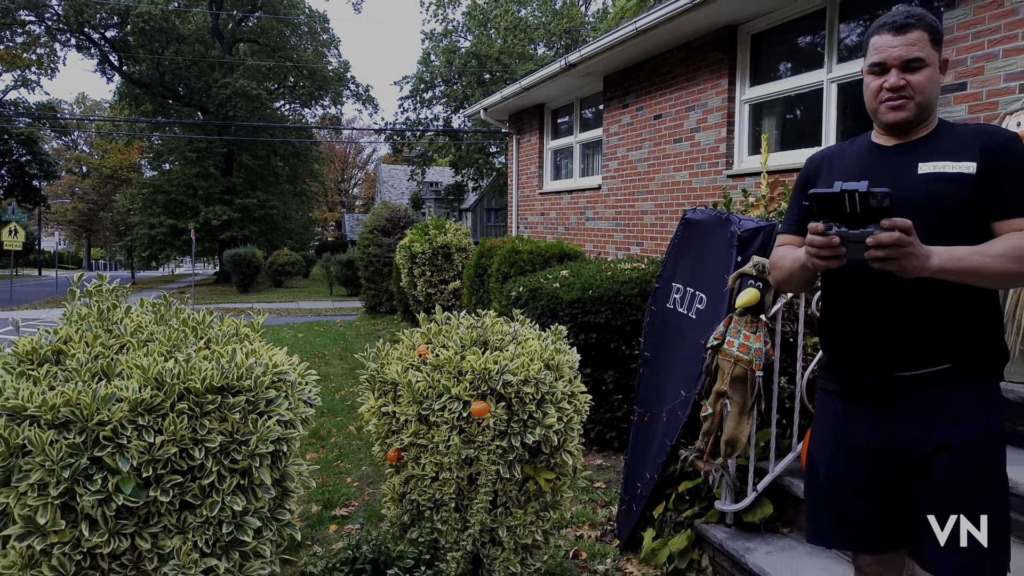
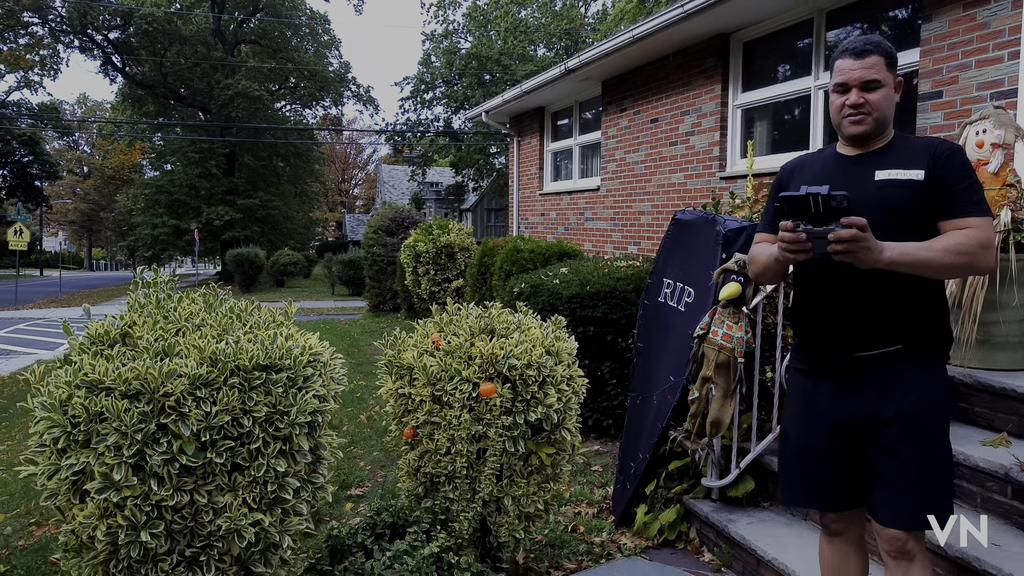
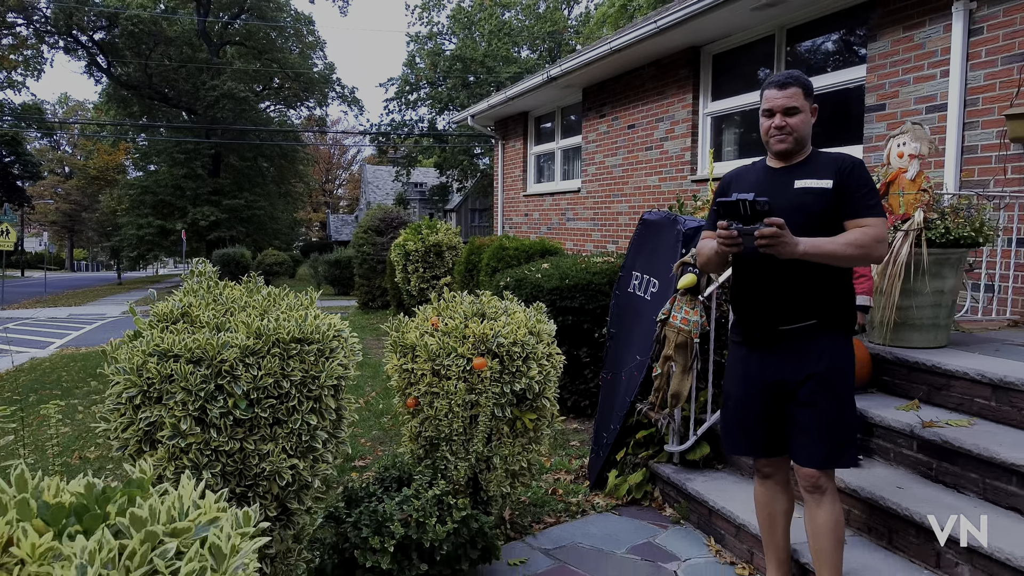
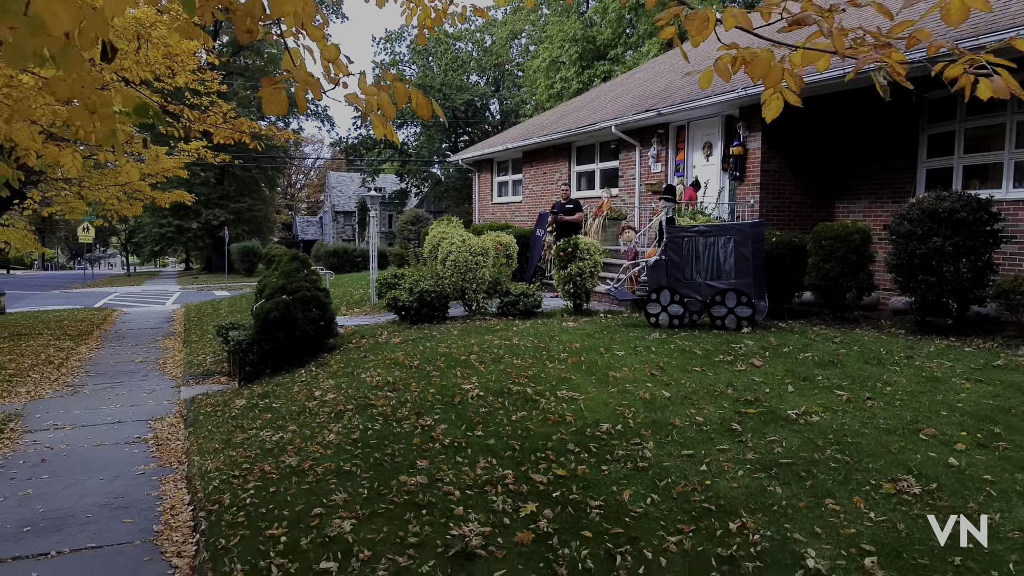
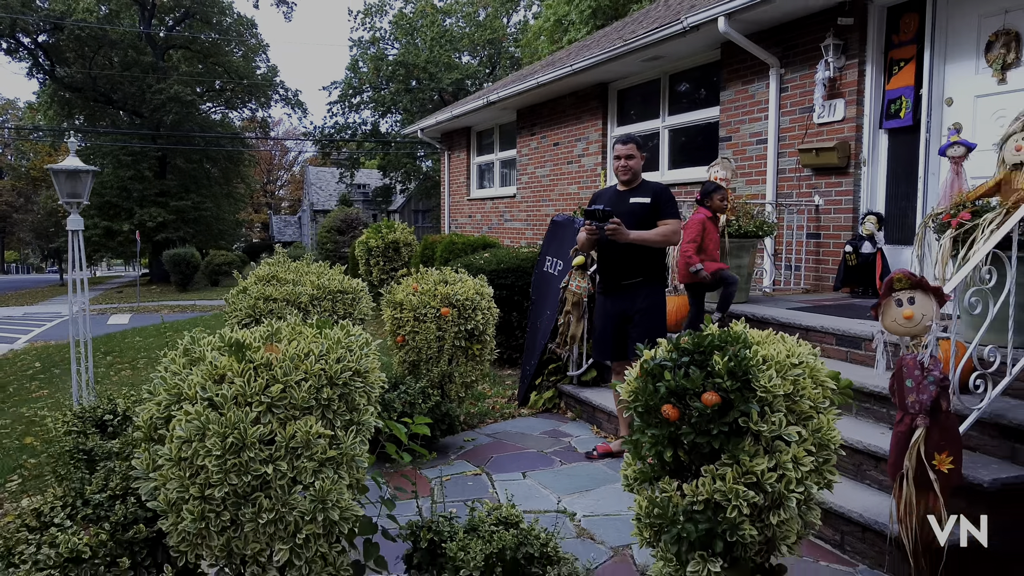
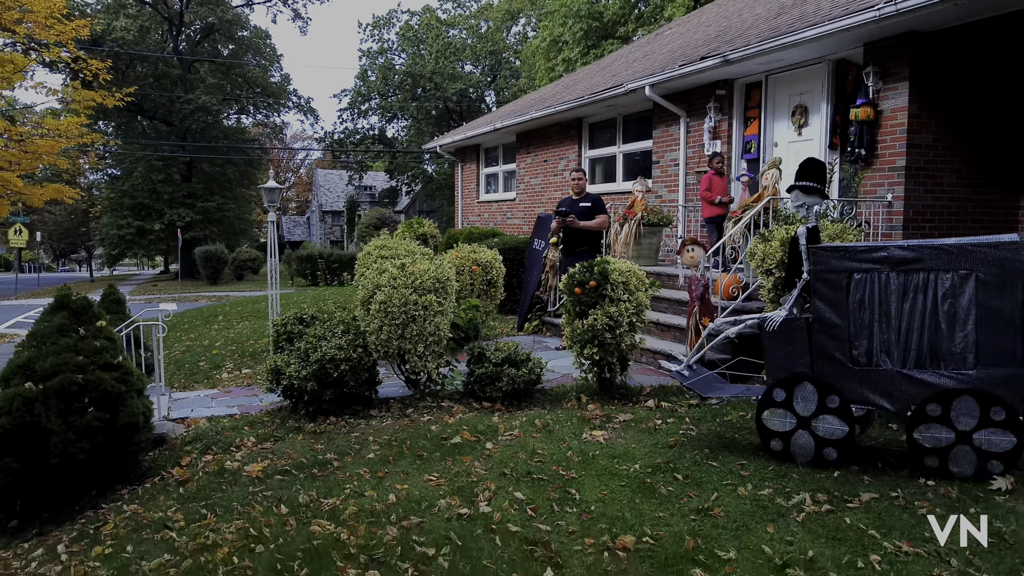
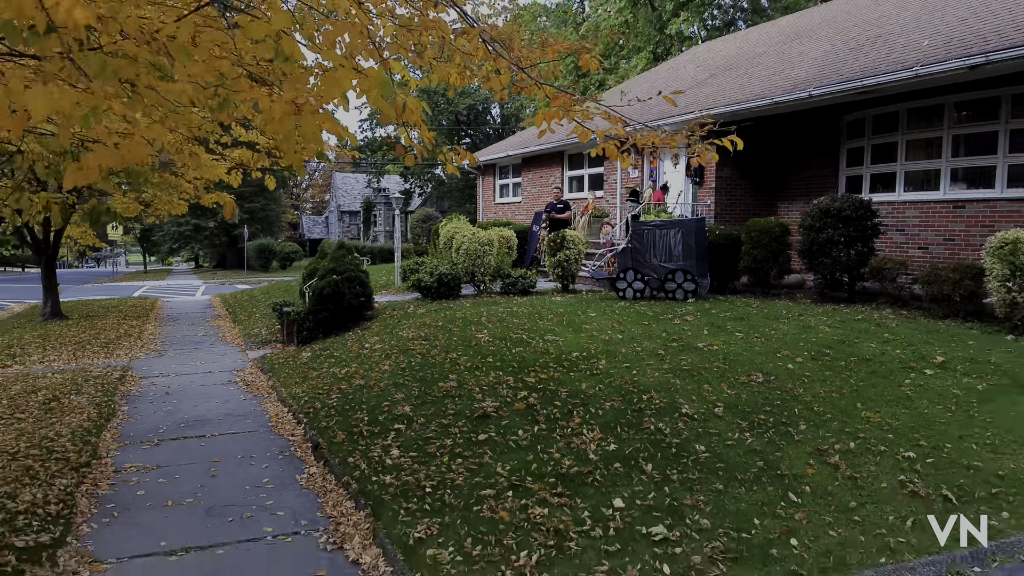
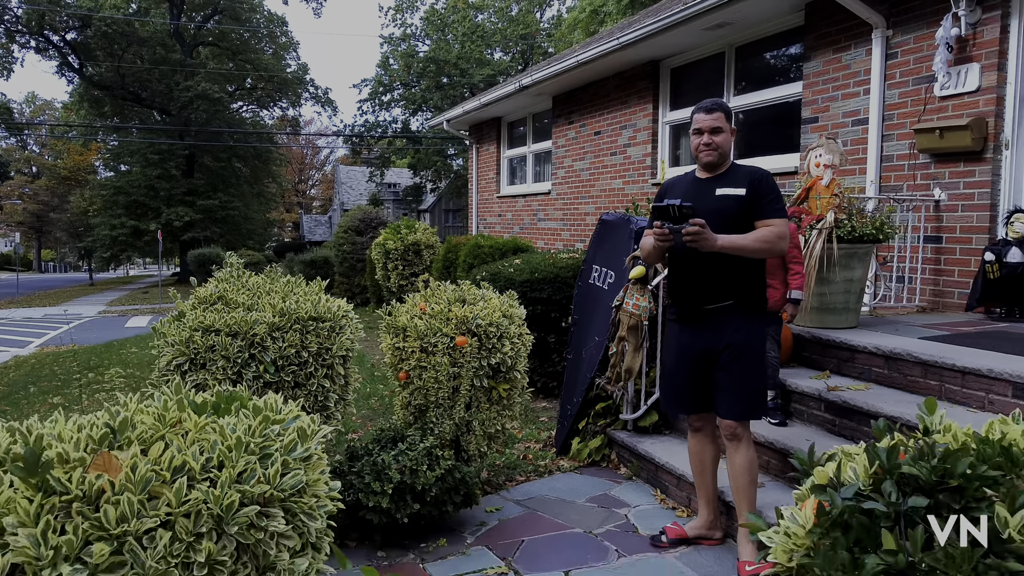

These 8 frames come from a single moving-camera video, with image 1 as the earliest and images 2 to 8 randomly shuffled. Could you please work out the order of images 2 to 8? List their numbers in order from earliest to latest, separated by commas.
2, 3, 8, 5, 6, 4, 7
